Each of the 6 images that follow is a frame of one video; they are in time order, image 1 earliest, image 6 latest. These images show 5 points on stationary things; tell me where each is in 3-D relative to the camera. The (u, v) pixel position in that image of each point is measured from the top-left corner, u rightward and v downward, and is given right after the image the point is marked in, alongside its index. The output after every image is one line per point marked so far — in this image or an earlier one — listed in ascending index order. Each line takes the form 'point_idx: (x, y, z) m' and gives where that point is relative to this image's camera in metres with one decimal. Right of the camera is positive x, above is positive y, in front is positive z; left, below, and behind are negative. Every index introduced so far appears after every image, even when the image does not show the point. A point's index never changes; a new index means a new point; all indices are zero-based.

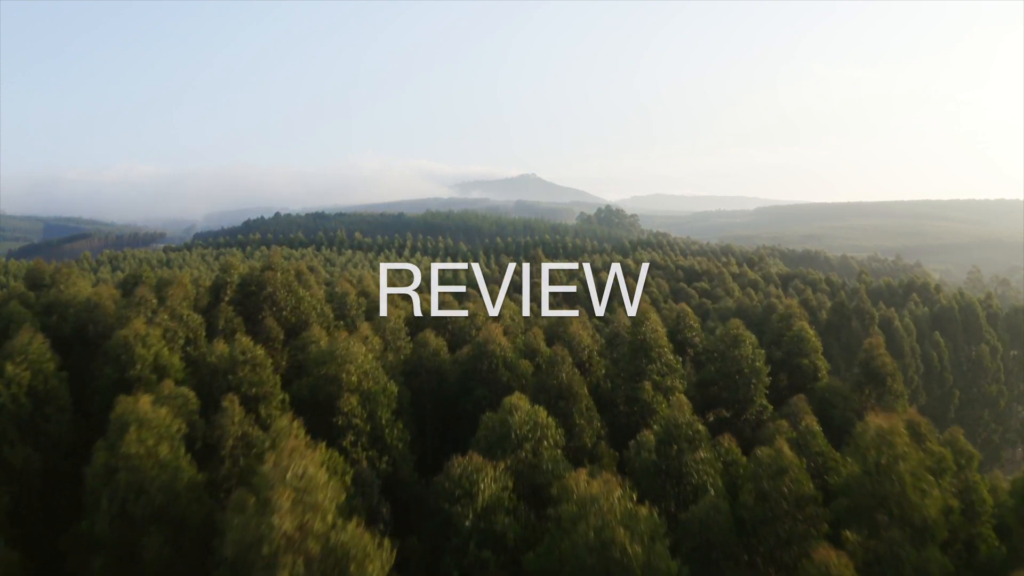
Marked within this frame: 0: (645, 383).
0: (+2.6, -1.8, +16.3) m
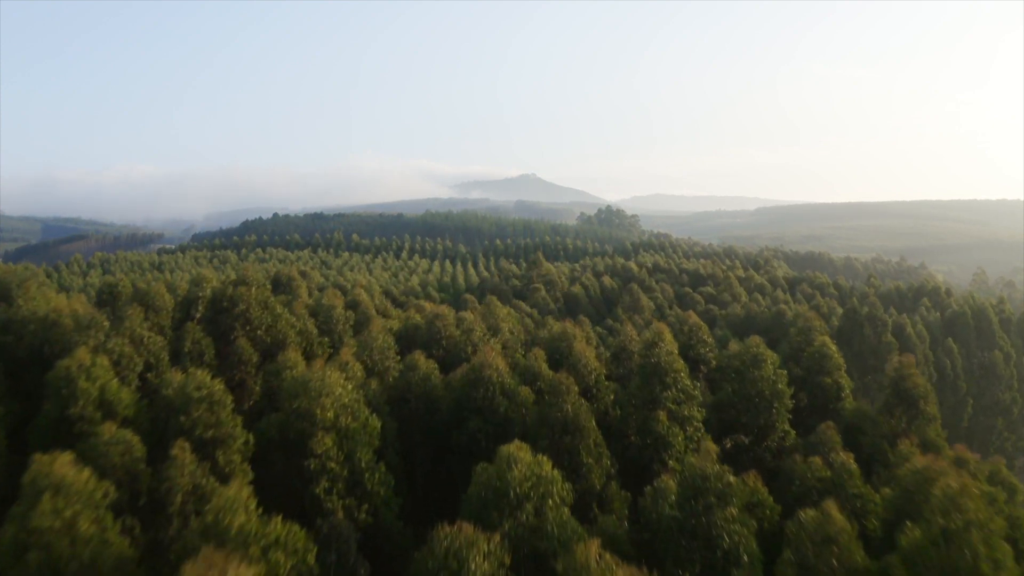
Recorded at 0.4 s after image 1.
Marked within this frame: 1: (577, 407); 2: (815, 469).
0: (+2.5, -2.1, +14.6) m
1: (+1.1, -1.9, +13.7) m
2: (+5.1, -3.1, +14.3) m
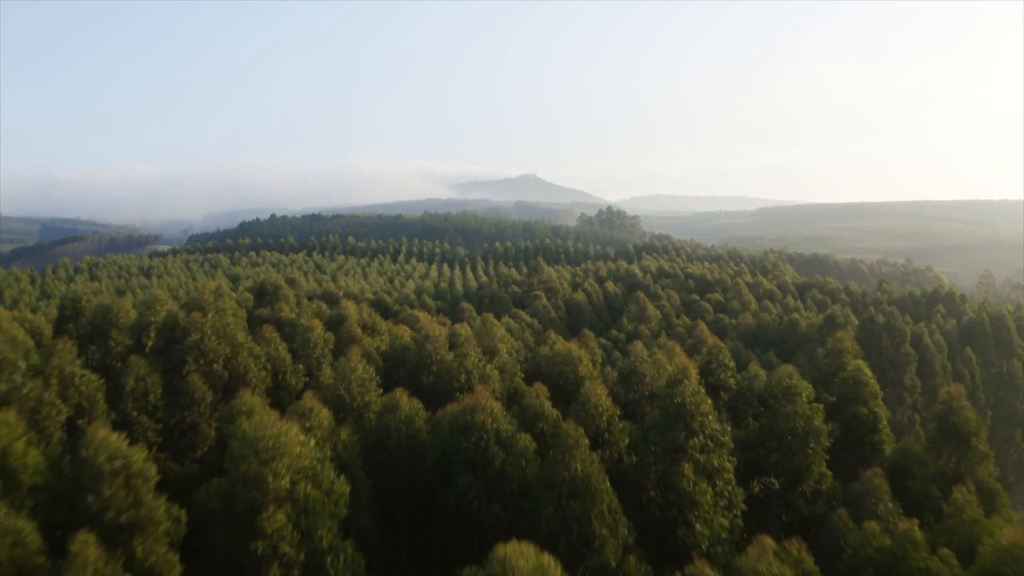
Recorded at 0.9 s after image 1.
0: (+2.5, -2.6, +12.3) m
1: (+1.0, -2.3, +11.5) m
2: (+5.1, -3.5, +12.1) m
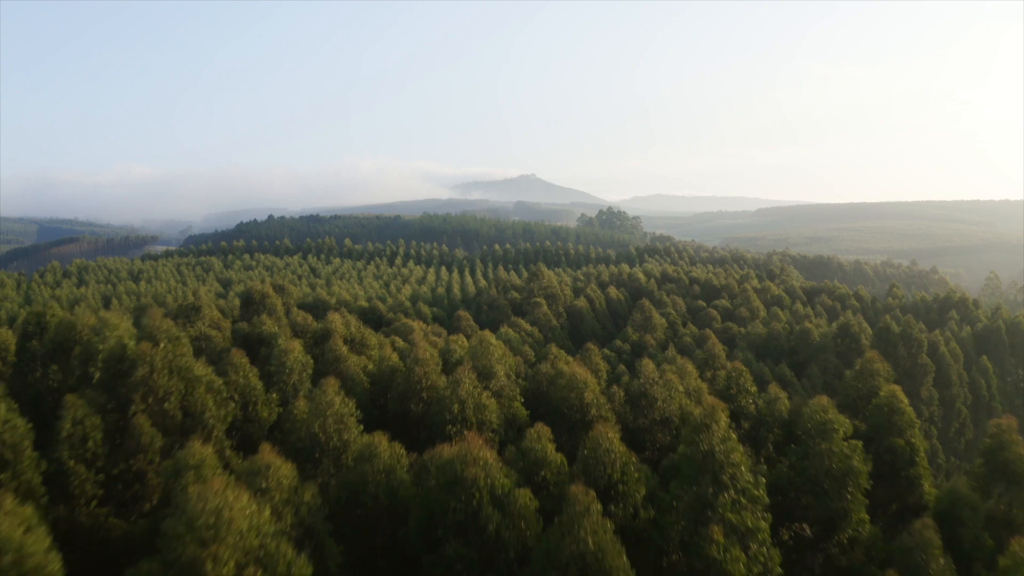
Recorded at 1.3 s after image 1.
0: (+2.5, -2.9, +10.5) m
1: (+1.0, -2.7, +9.6) m
2: (+5.1, -3.9, +10.2) m
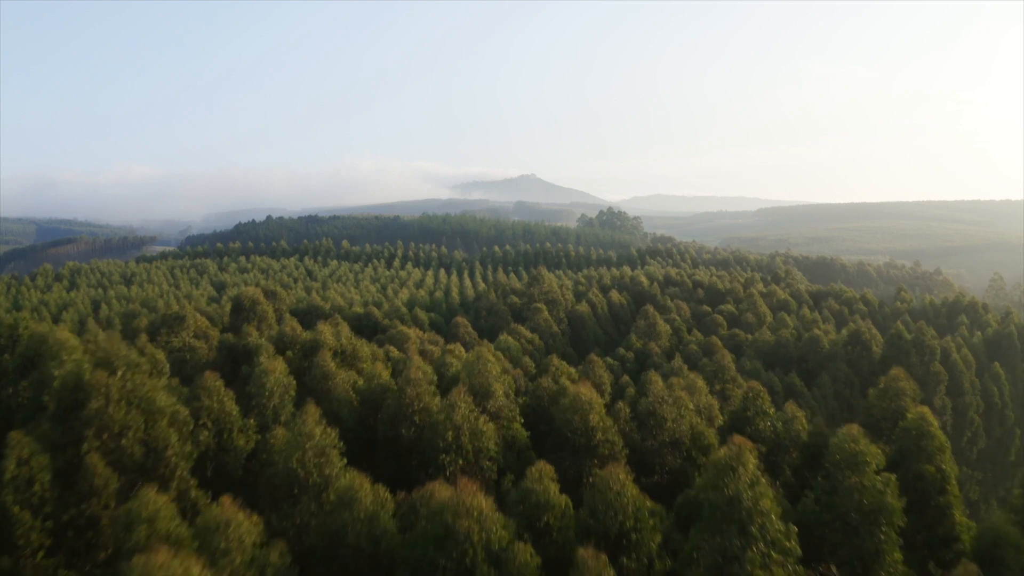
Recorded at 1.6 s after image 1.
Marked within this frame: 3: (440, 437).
0: (+2.5, -3.2, +9.2) m
1: (+1.0, -3.0, +8.3) m
2: (+5.1, -4.1, +8.9) m
3: (-1.3, -2.6, +14.9) m
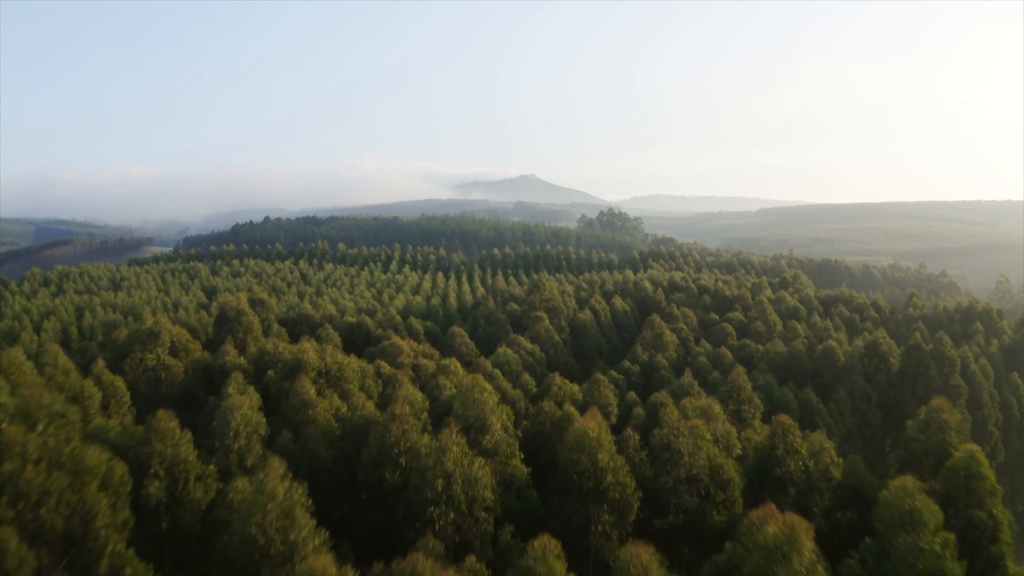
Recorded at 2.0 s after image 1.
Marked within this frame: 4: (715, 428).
0: (+2.5, -3.6, +7.3) m
1: (+1.0, -3.4, +6.4) m
2: (+5.0, -4.5, +7.0) m
3: (-1.3, -3.0, +13.1) m
4: (+4.7, -3.2, +19.6) m
